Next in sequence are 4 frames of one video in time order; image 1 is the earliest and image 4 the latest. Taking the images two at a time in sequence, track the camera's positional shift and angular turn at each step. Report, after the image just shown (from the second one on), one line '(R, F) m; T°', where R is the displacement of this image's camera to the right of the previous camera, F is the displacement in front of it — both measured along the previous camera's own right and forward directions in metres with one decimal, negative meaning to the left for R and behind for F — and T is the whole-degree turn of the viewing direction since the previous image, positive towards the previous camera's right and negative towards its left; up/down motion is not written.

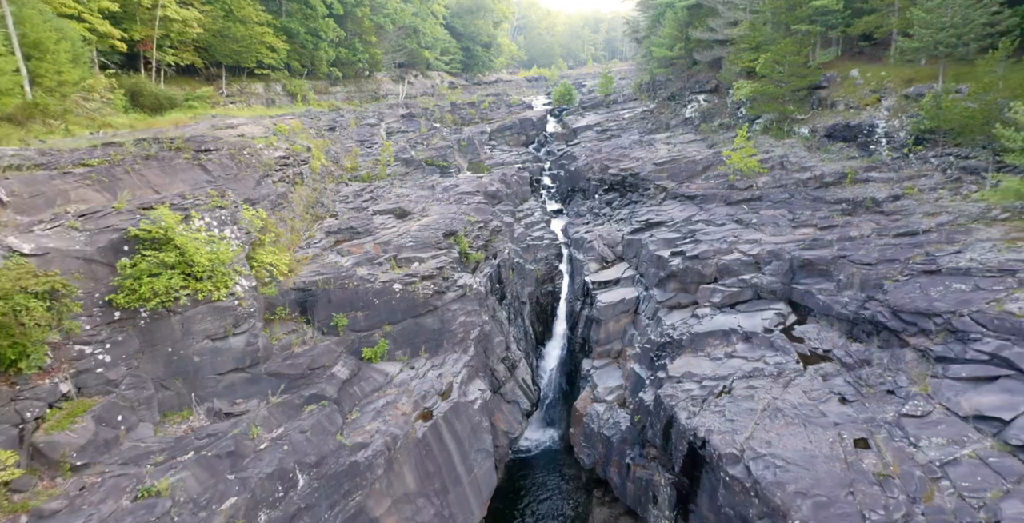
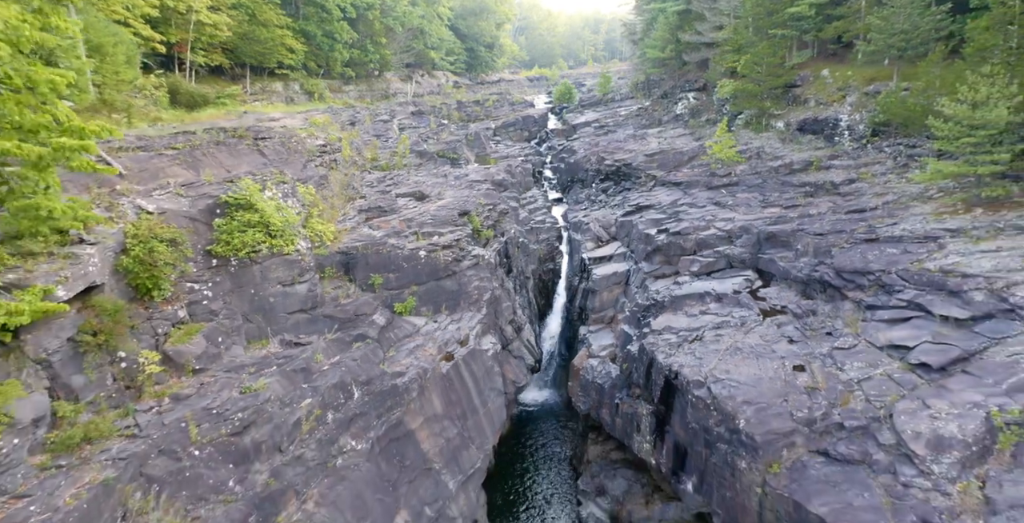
(-0.2, -3.6) m; 0°
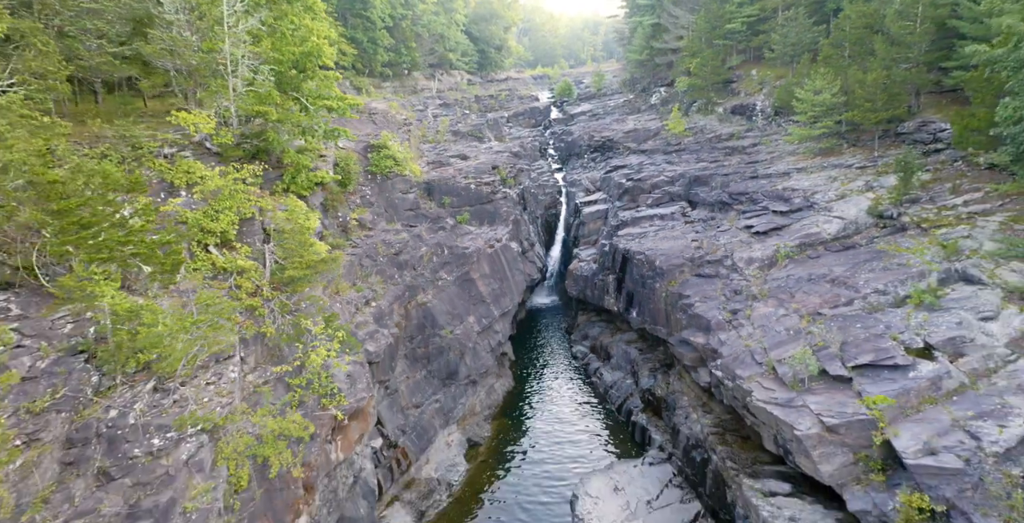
(-0.9, -13.4) m; 0°
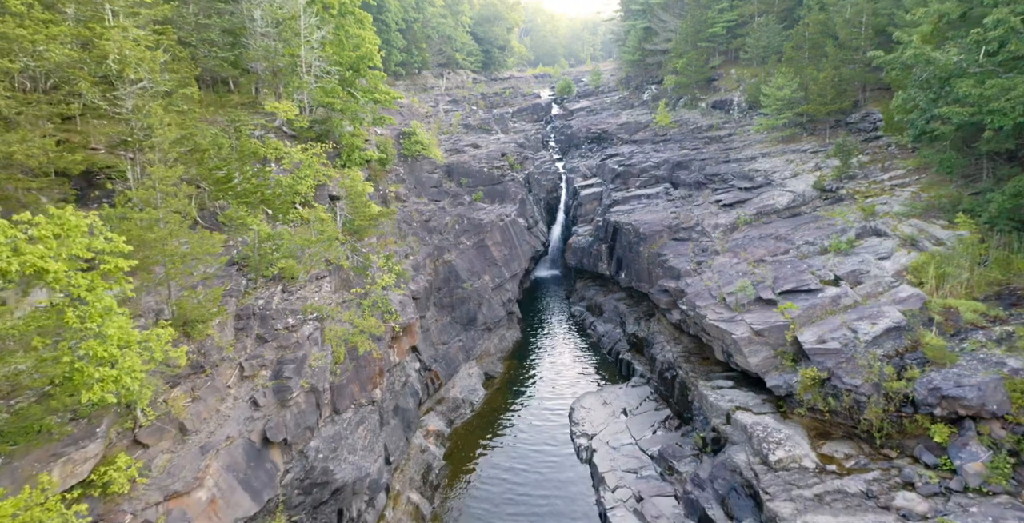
(-0.5, -6.0) m; 0°
